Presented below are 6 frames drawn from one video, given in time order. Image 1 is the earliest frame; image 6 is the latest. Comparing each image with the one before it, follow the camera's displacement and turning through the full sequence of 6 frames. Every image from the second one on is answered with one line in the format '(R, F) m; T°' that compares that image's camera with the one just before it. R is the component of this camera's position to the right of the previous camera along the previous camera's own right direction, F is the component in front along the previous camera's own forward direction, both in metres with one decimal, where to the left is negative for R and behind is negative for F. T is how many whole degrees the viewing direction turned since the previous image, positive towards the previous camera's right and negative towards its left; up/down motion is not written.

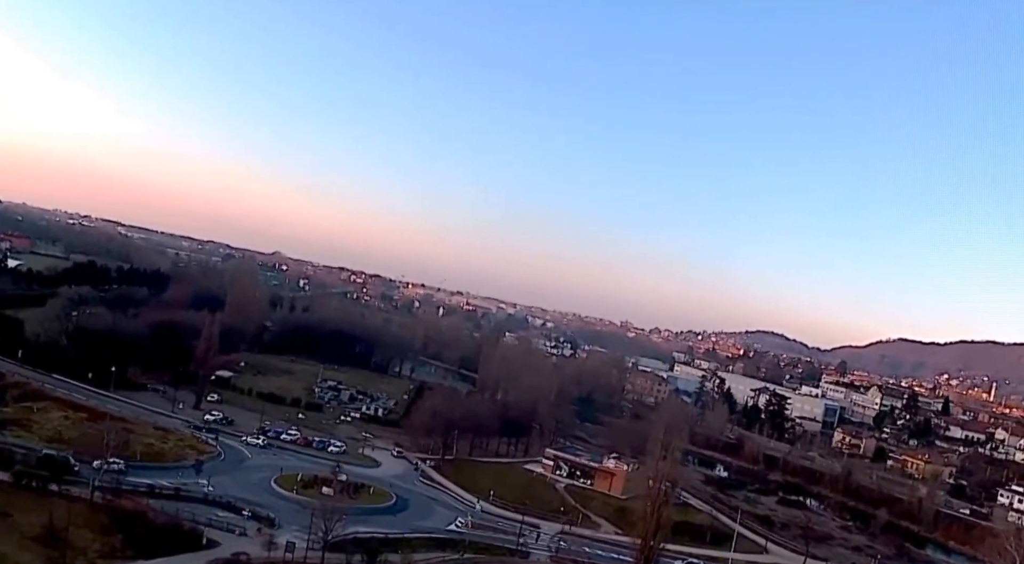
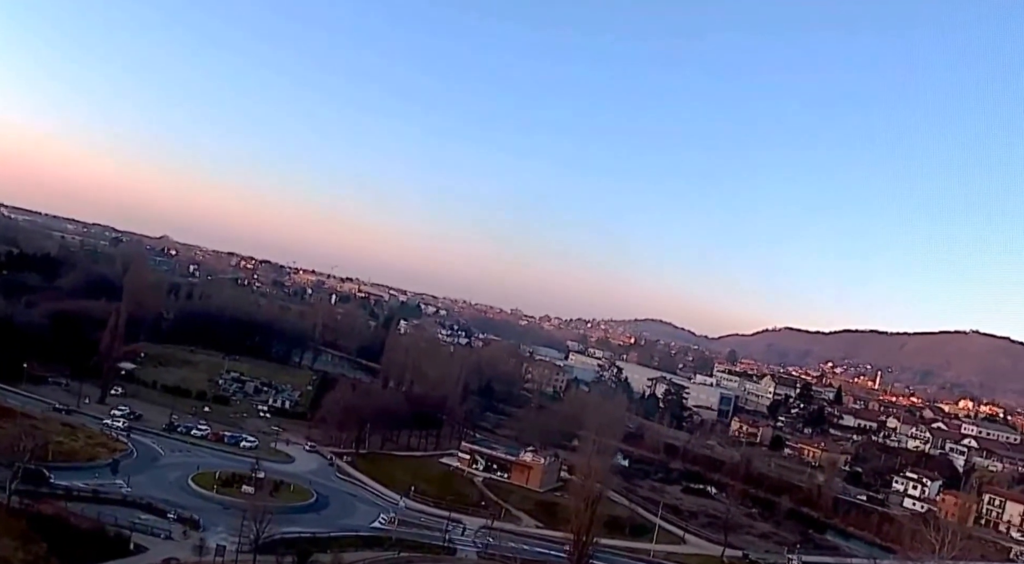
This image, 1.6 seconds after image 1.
(-0.6, +0.3) m; +7°
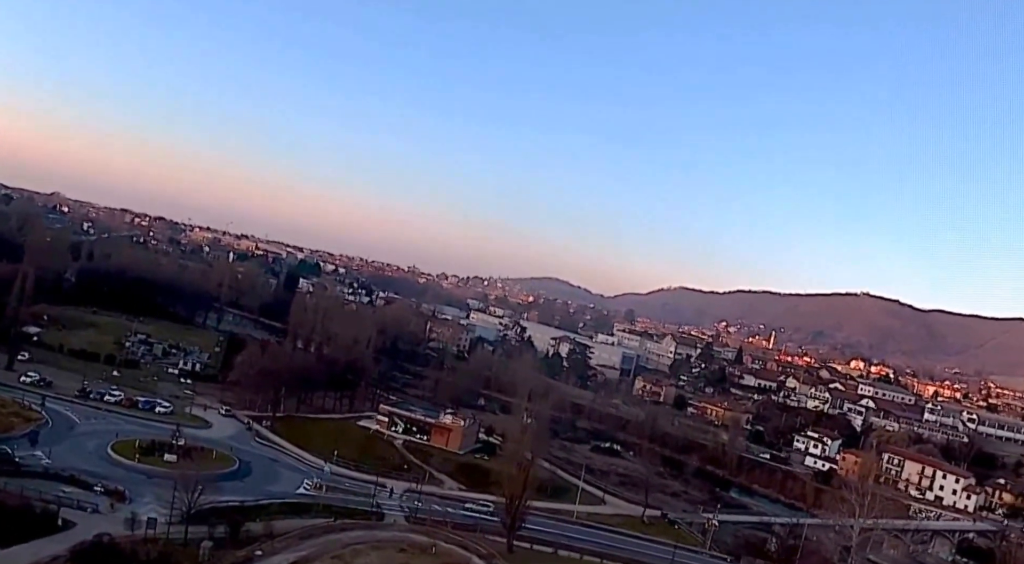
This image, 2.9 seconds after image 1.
(-0.5, +0.1) m; +6°
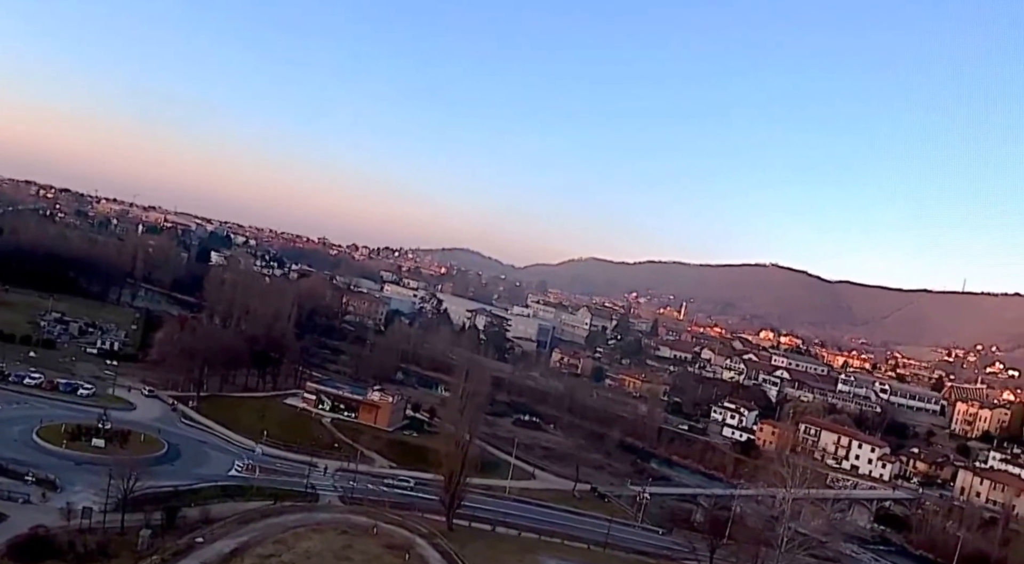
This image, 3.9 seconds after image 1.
(-0.4, -0.1) m; +6°
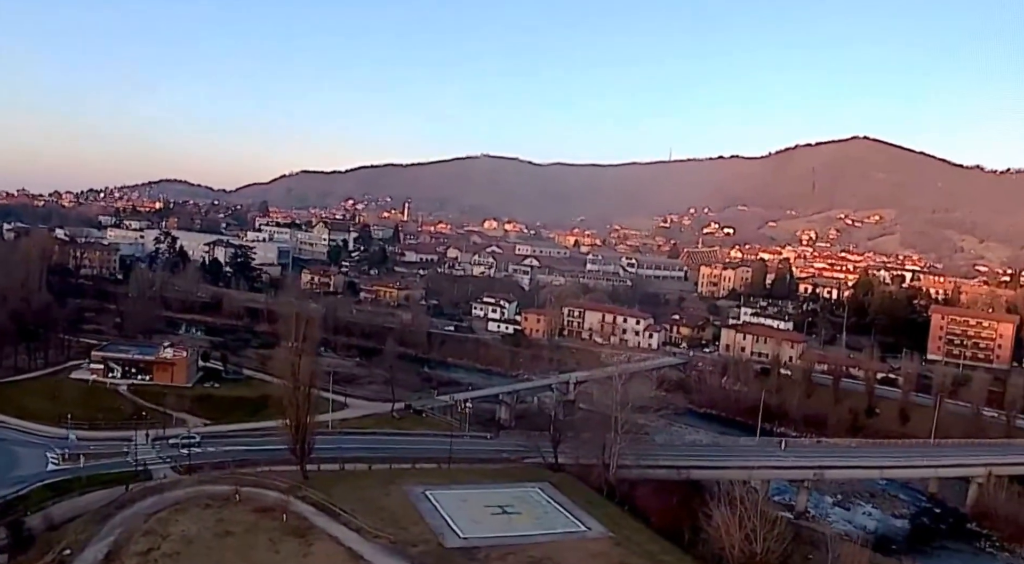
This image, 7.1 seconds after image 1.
(-1.2, -0.2) m; +16°
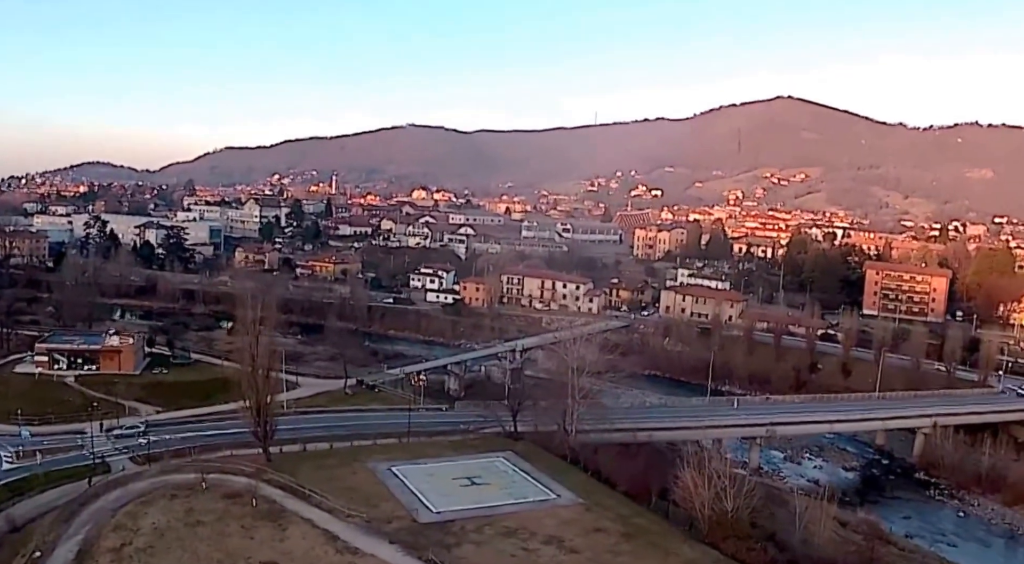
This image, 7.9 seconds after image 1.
(-0.2, -0.2) m; +4°
